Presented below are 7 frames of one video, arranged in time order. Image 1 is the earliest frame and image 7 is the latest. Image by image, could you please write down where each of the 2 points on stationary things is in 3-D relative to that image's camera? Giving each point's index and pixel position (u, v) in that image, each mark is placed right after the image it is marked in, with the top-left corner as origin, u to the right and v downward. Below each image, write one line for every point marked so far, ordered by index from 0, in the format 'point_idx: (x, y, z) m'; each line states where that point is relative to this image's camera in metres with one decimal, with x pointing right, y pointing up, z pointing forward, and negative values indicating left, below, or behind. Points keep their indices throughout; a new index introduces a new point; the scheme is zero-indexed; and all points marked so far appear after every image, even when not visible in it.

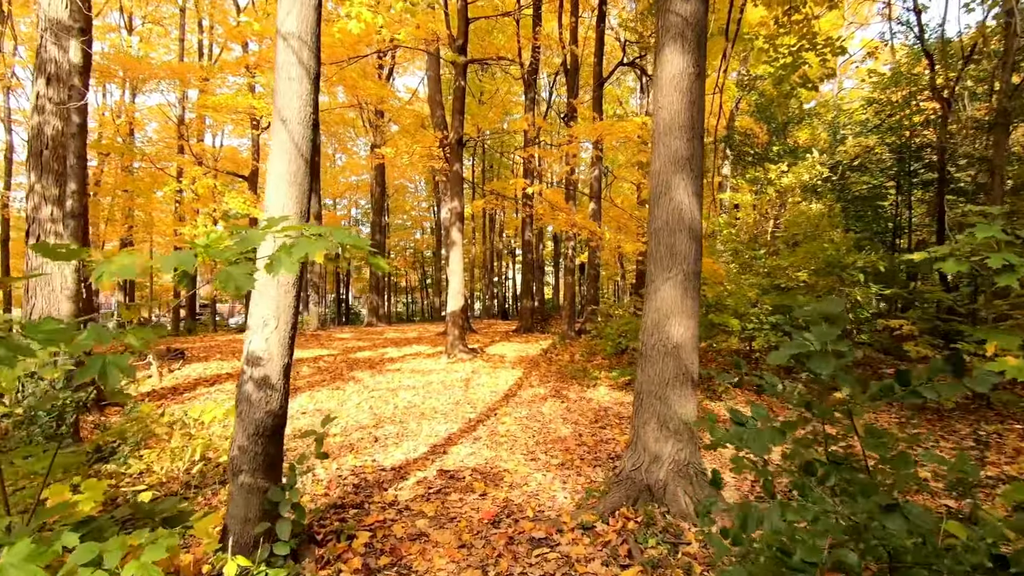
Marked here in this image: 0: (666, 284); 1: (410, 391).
0: (+1.1, 0.0, +3.4) m
1: (-1.8, -1.8, +7.8) m
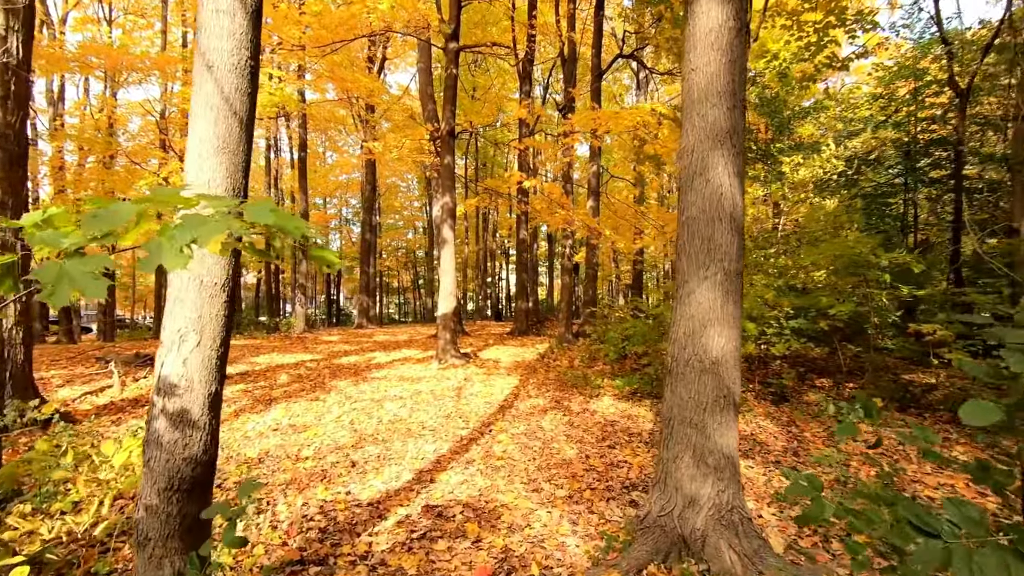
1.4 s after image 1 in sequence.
0: (+1.1, 0.0, +2.7) m
1: (-1.8, -1.8, +7.1) m
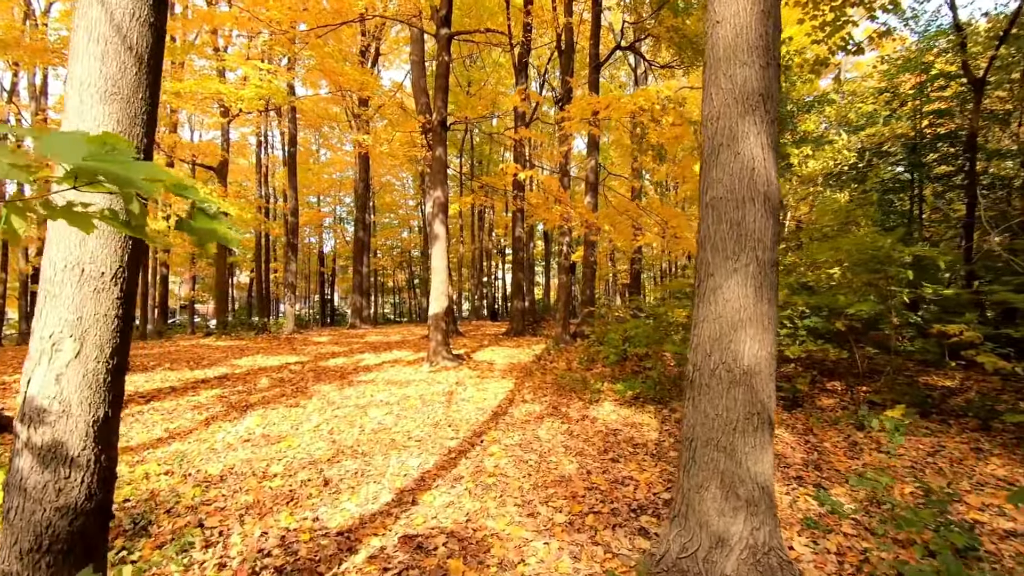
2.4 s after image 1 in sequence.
0: (+1.1, 0.0, +2.3) m
1: (-1.9, -1.8, +6.6) m
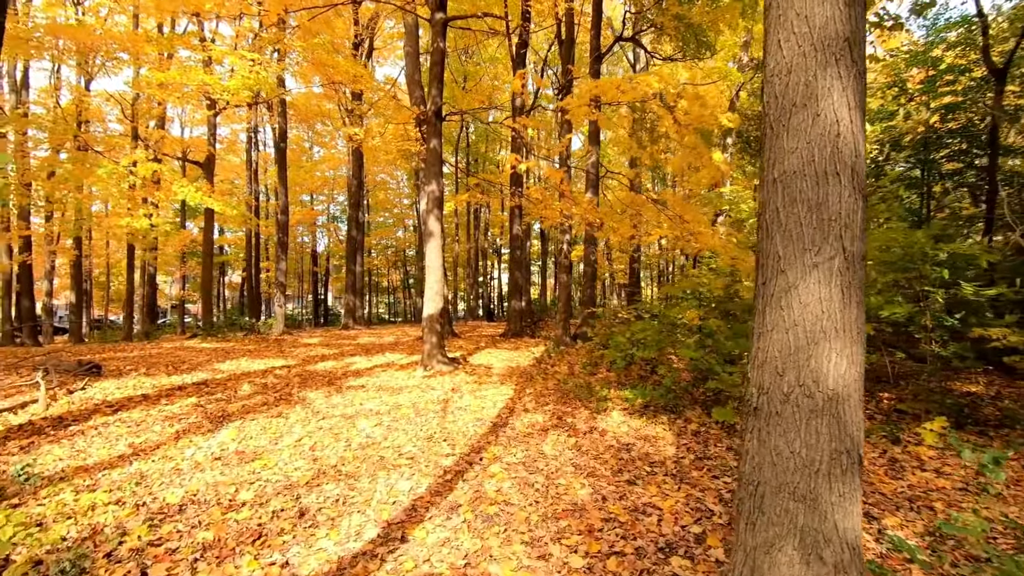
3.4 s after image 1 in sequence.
0: (+1.1, 0.0, +1.8) m
1: (-1.9, -1.8, +6.1) m
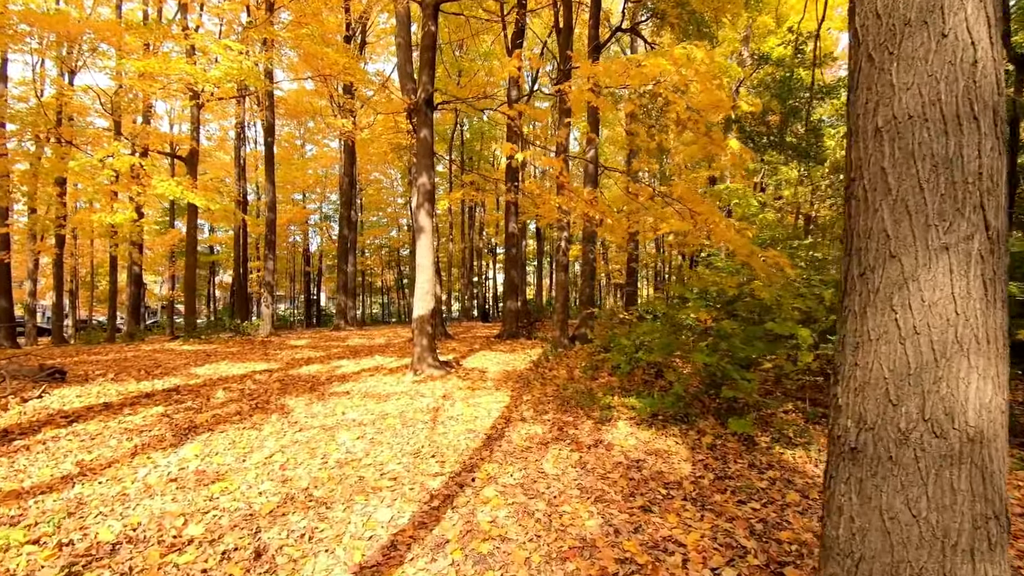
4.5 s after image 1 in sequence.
0: (+1.1, +0.1, +1.2) m
1: (-1.9, -1.7, +5.5) m
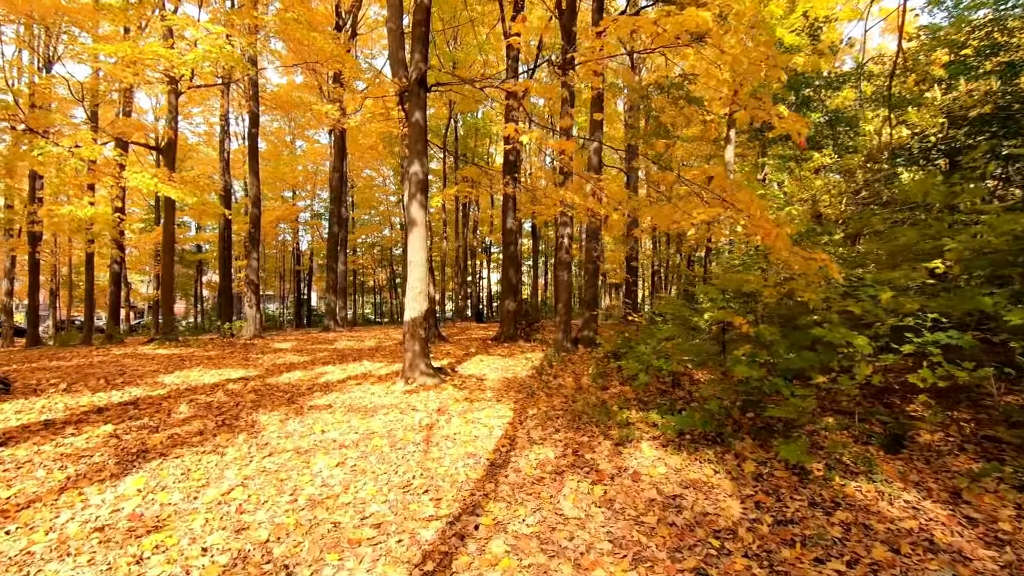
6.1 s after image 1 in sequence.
0: (+1.3, +0.1, +0.5) m
1: (-1.9, -1.7, +4.7) m
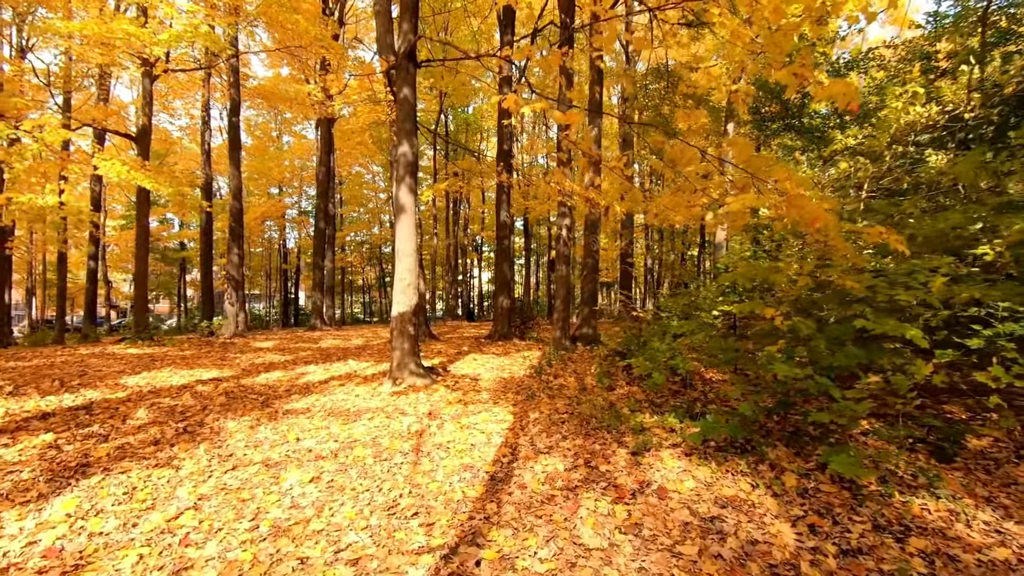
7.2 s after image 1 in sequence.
0: (+1.4, +0.2, -0.1) m
1: (-1.8, -1.6, +4.0) m
